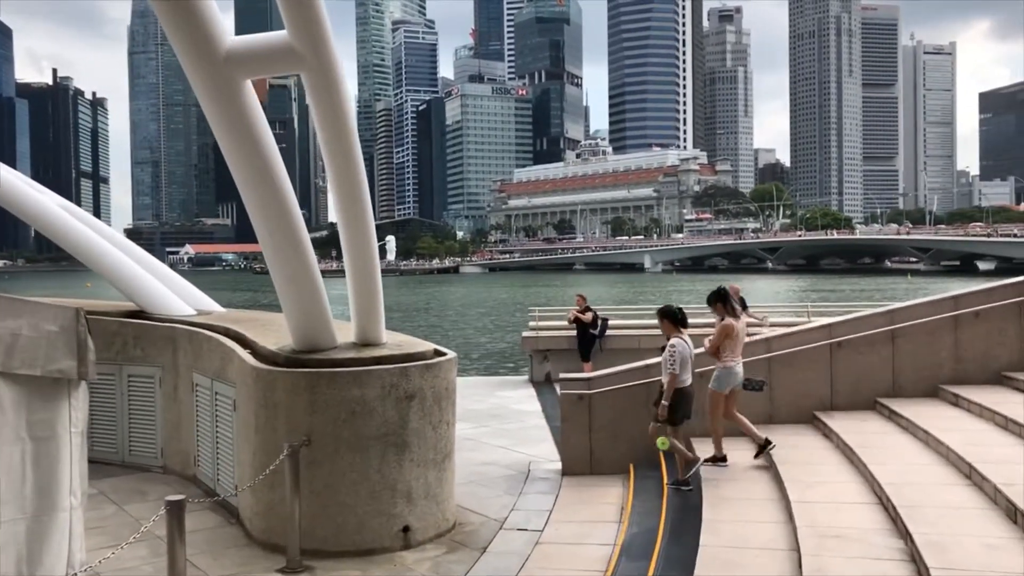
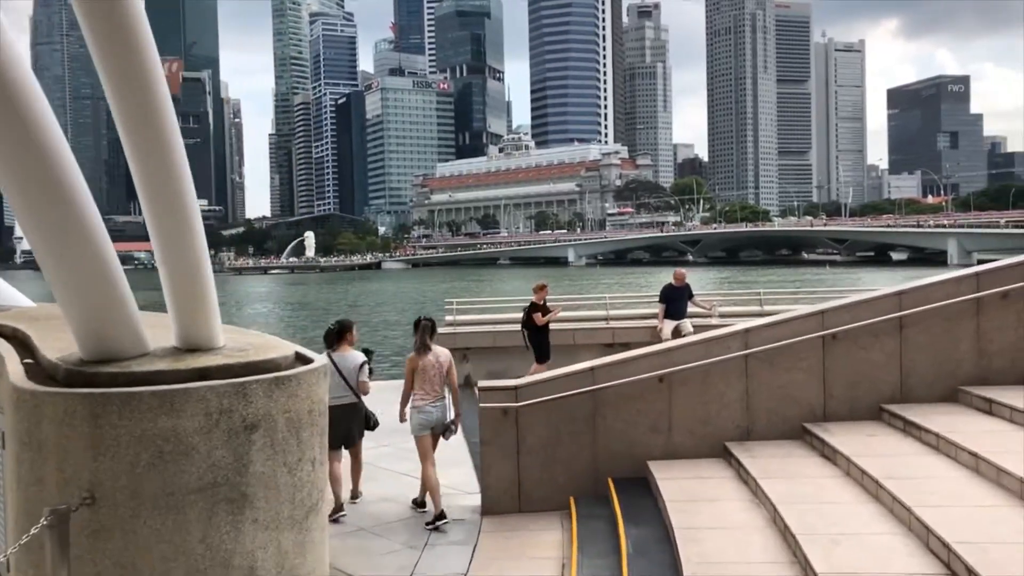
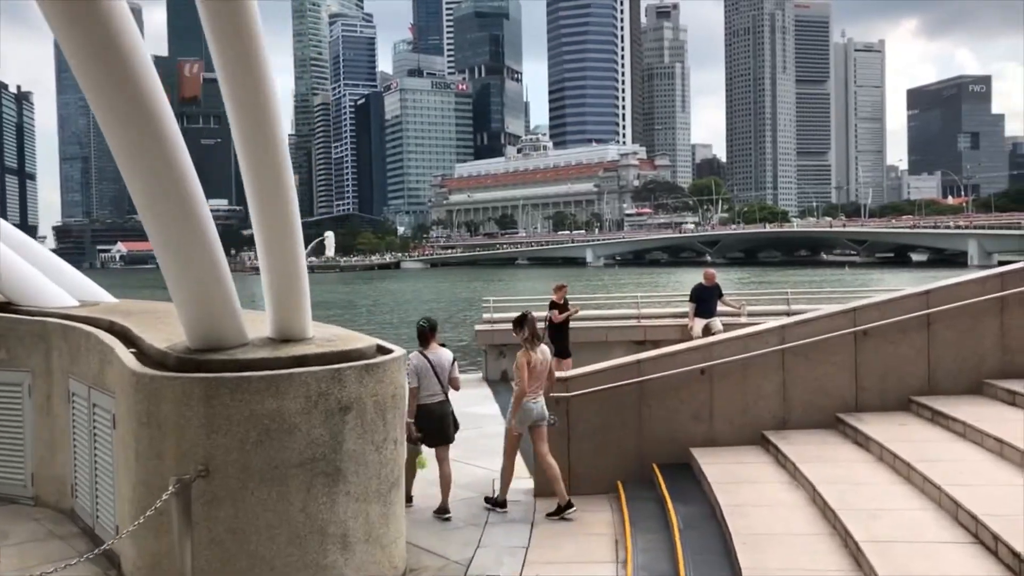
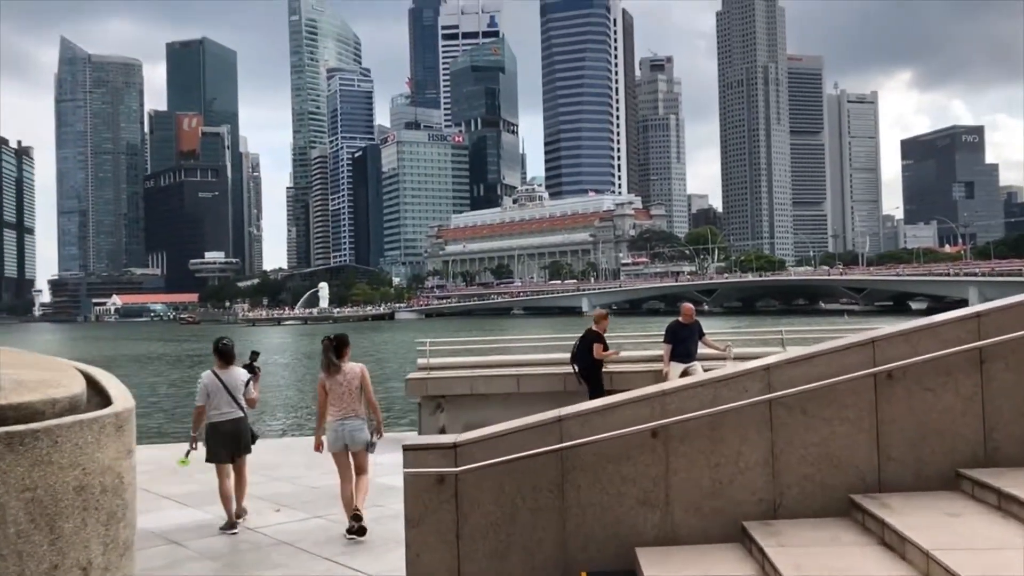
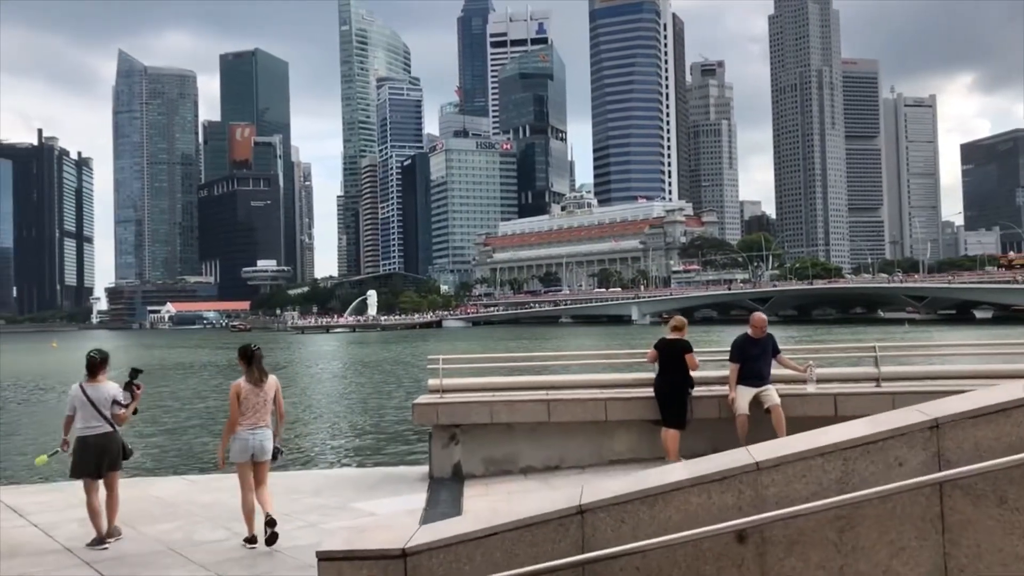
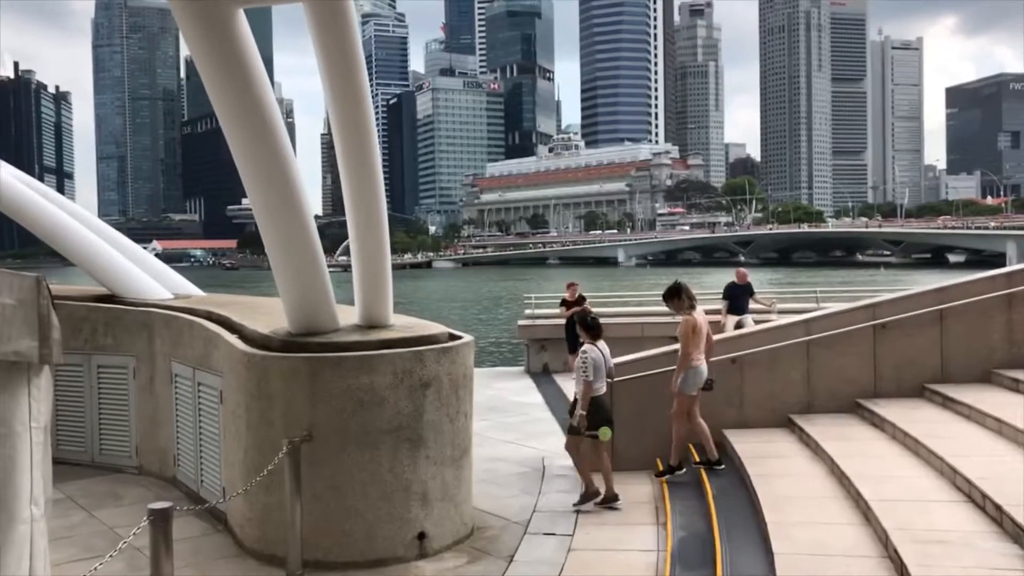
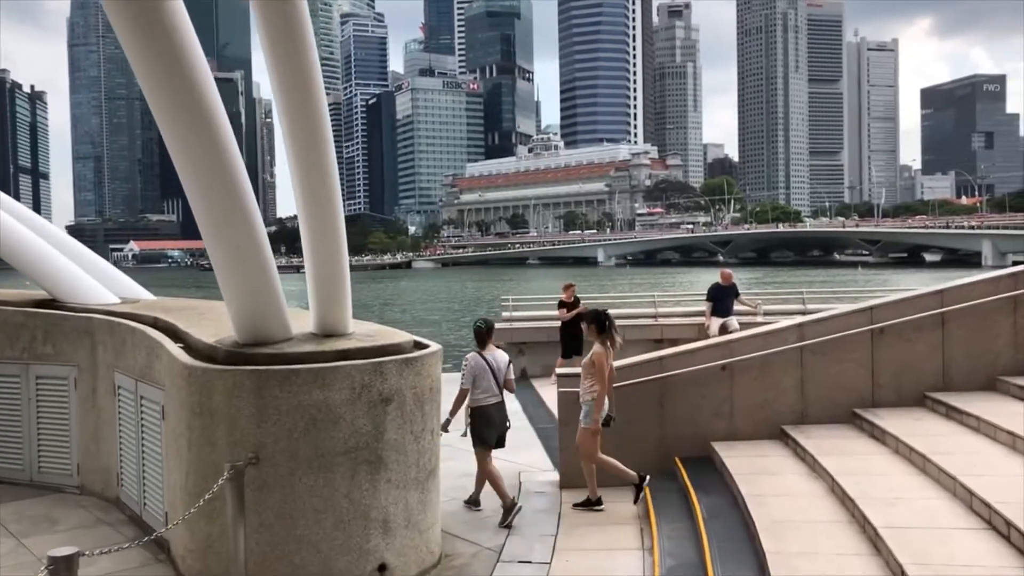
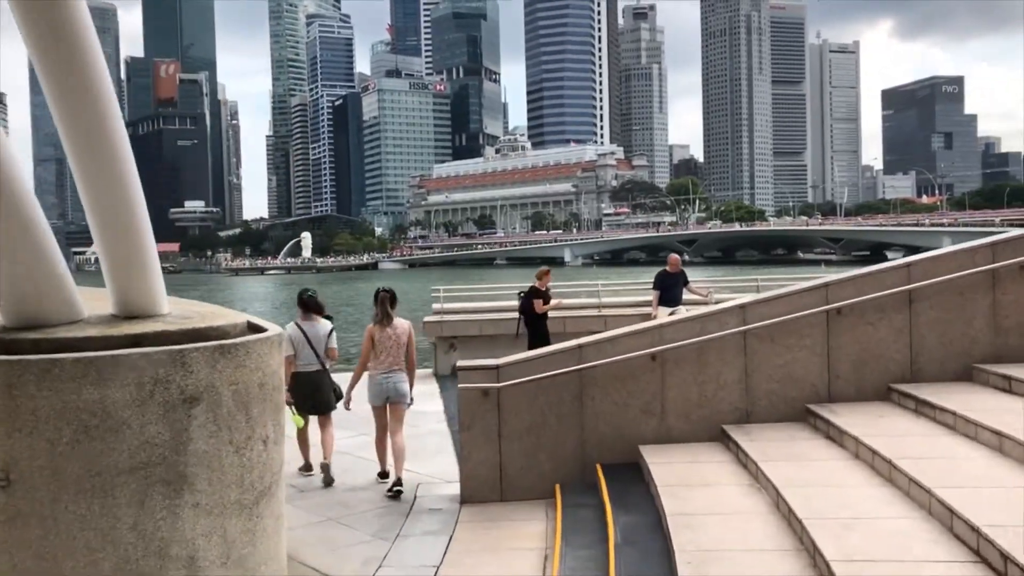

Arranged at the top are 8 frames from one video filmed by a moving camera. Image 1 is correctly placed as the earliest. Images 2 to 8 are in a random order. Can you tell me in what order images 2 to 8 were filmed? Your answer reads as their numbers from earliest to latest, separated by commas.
6, 7, 3, 2, 8, 4, 5
